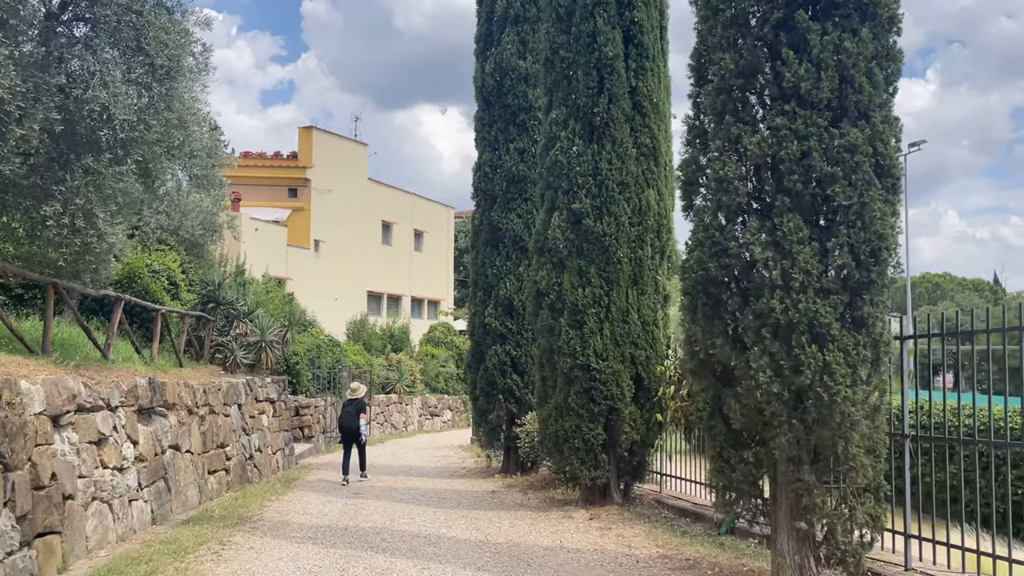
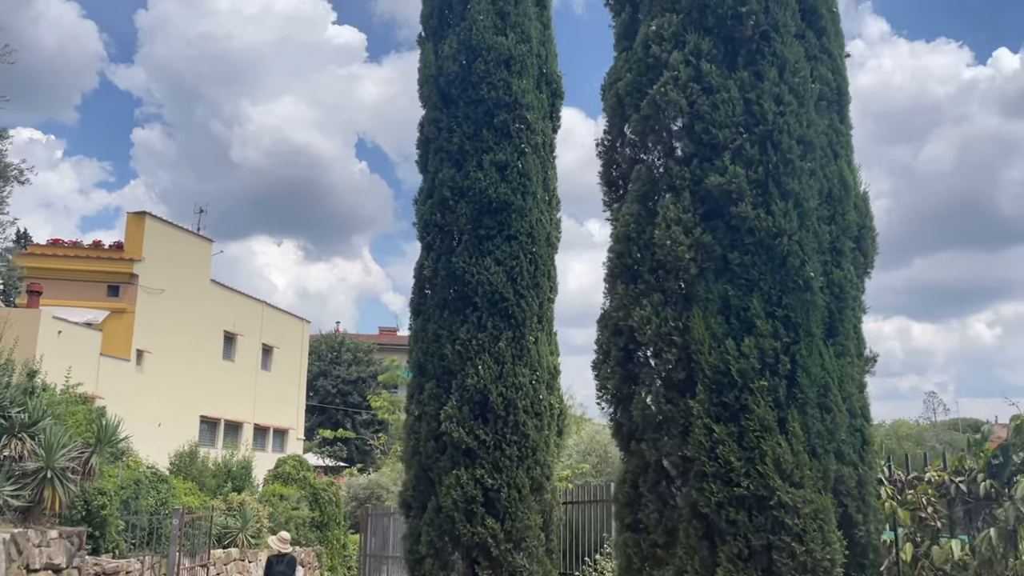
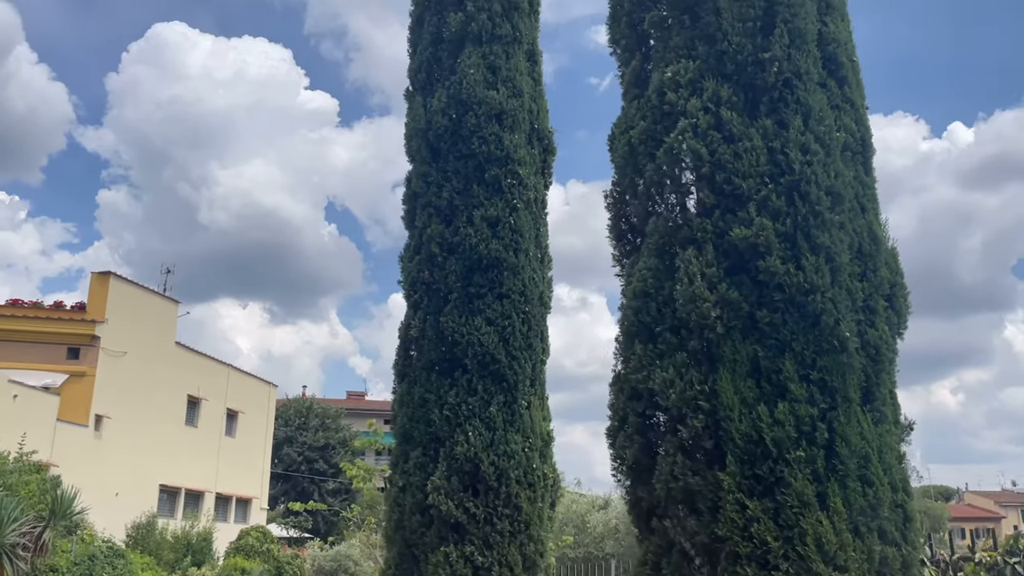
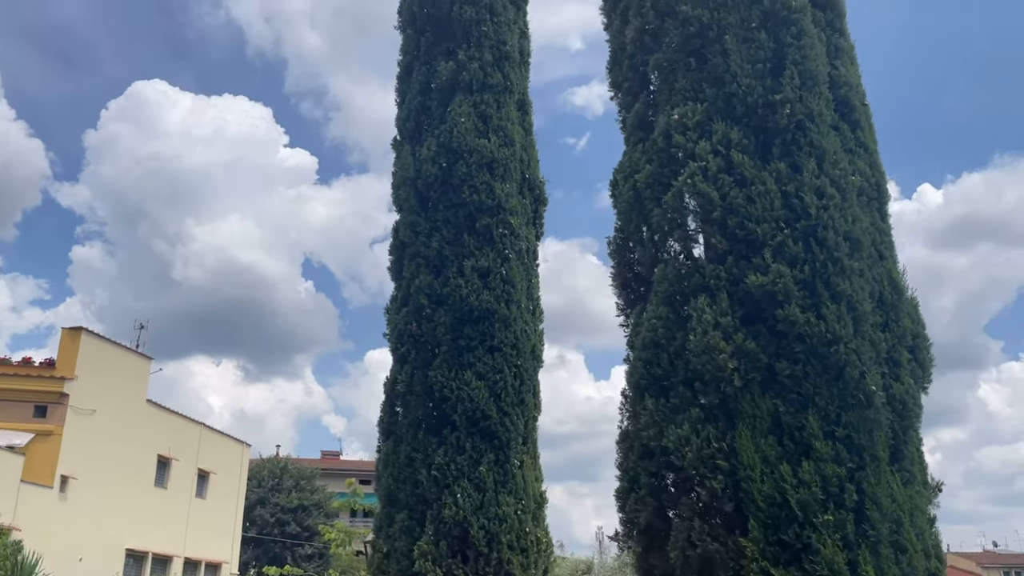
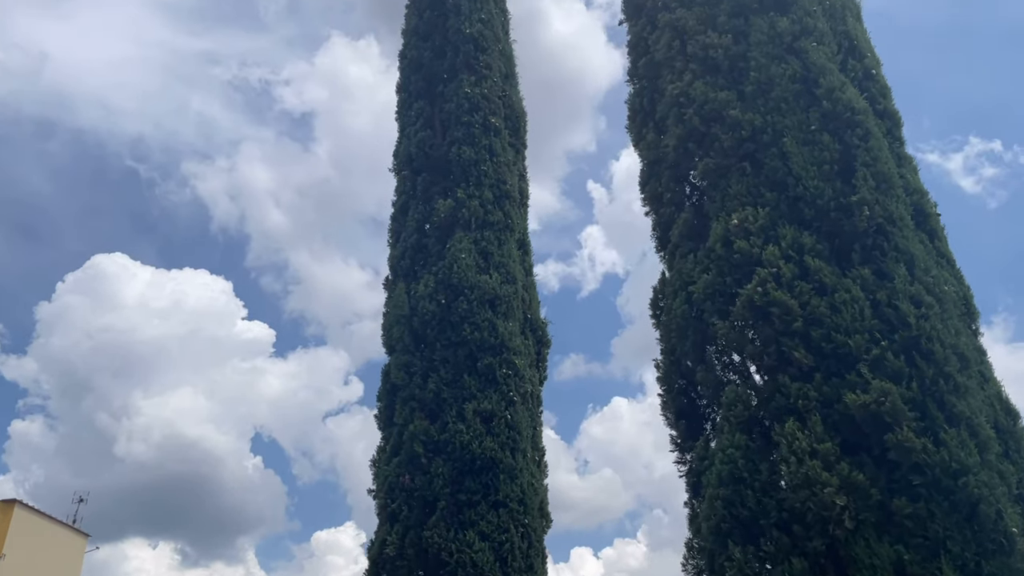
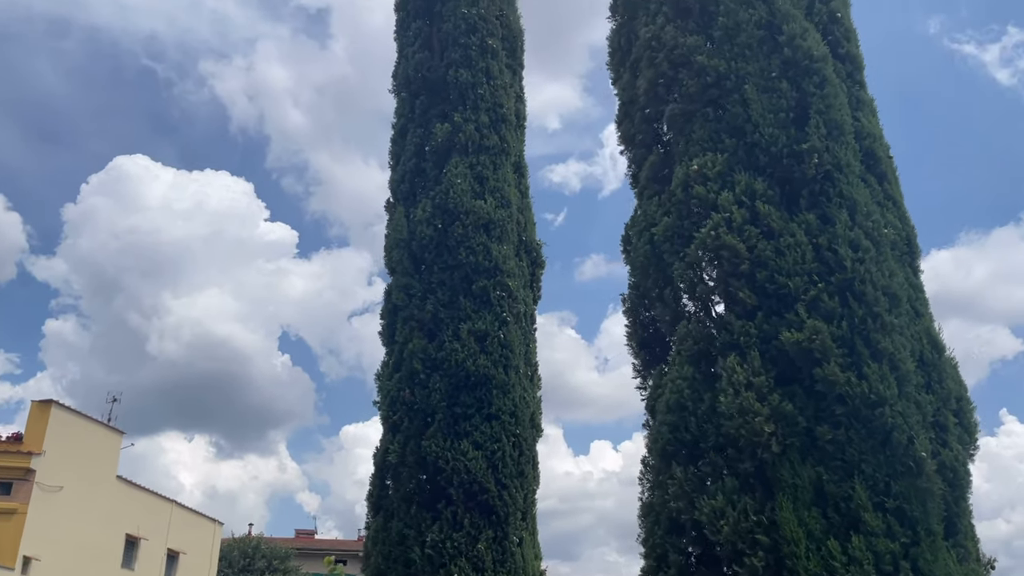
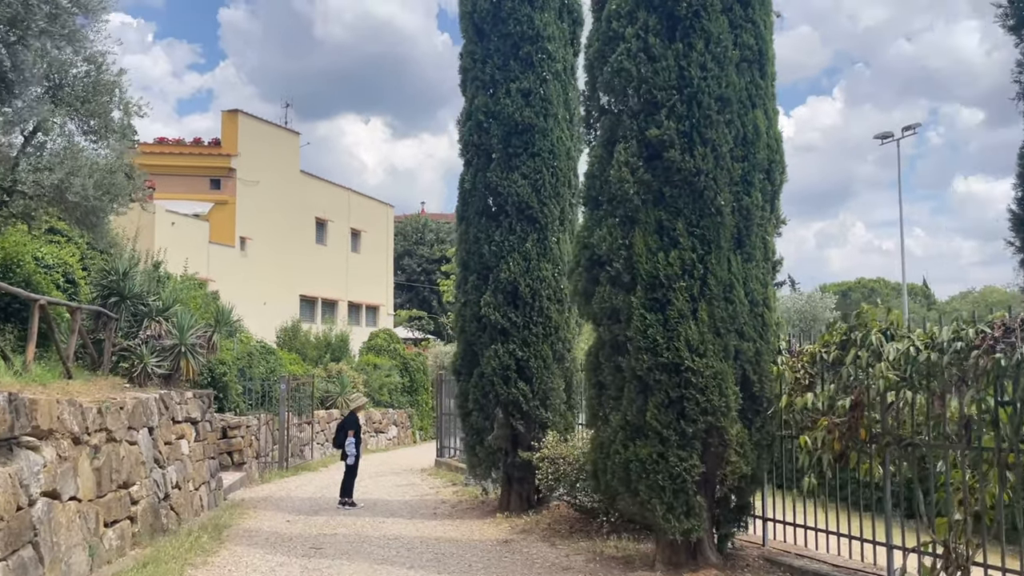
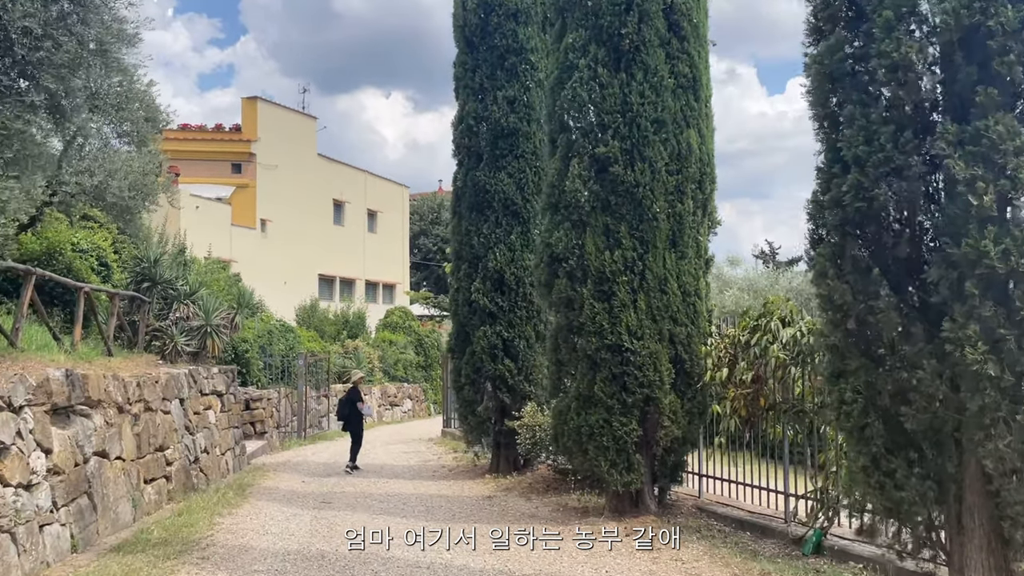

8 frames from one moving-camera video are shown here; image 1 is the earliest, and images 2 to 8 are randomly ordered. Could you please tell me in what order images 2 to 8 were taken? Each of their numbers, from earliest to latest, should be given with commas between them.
8, 7, 2, 3, 4, 6, 5
